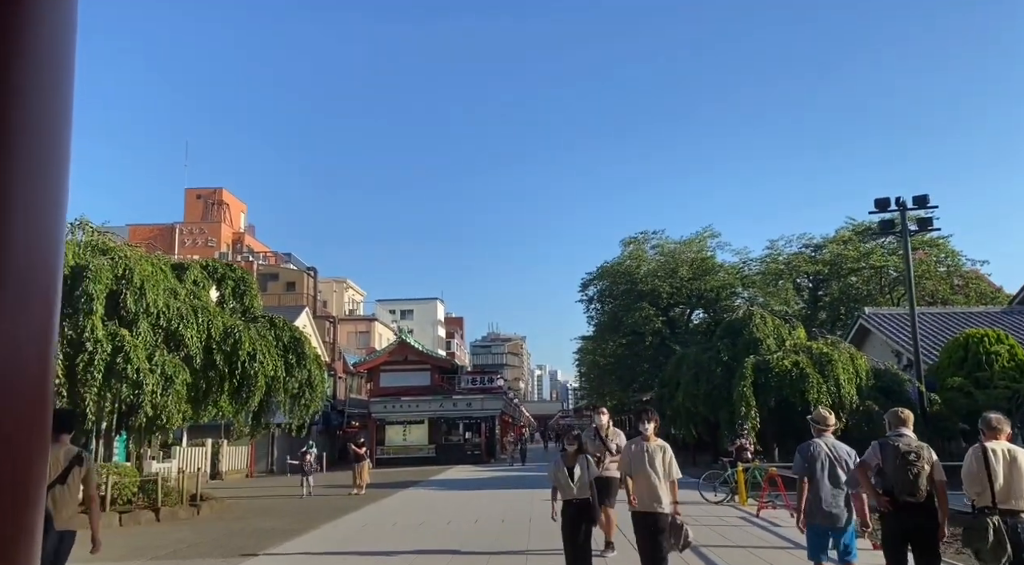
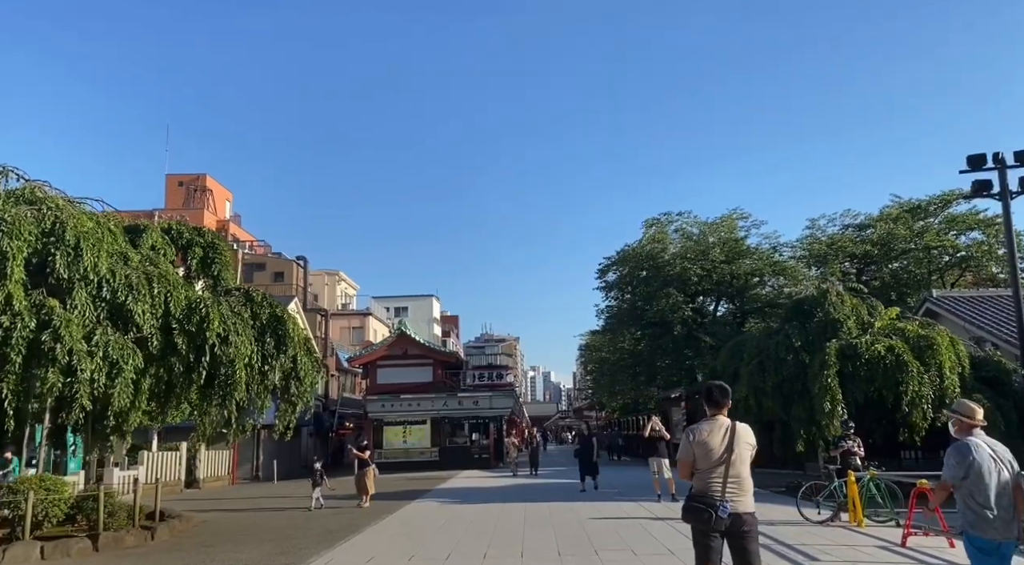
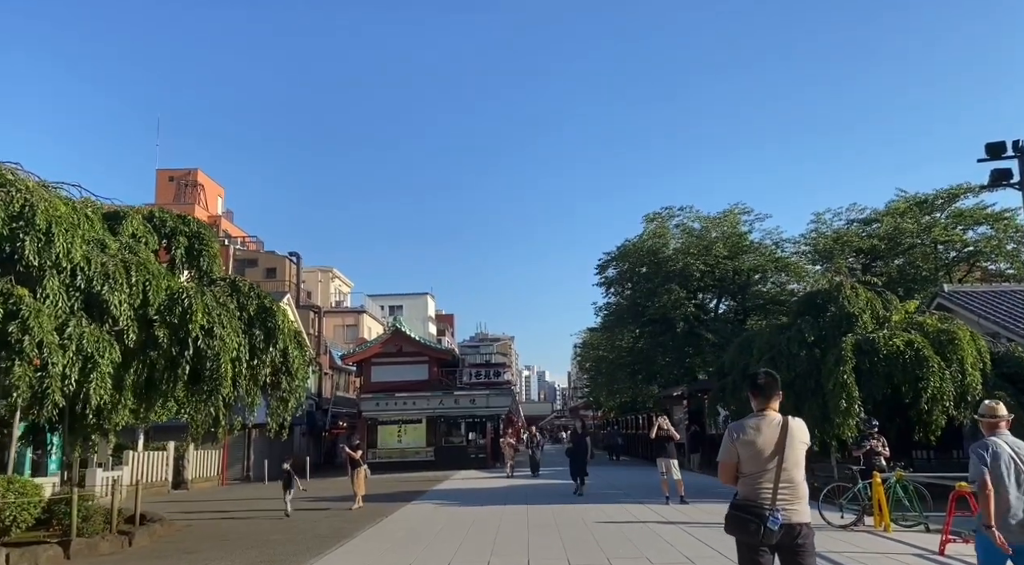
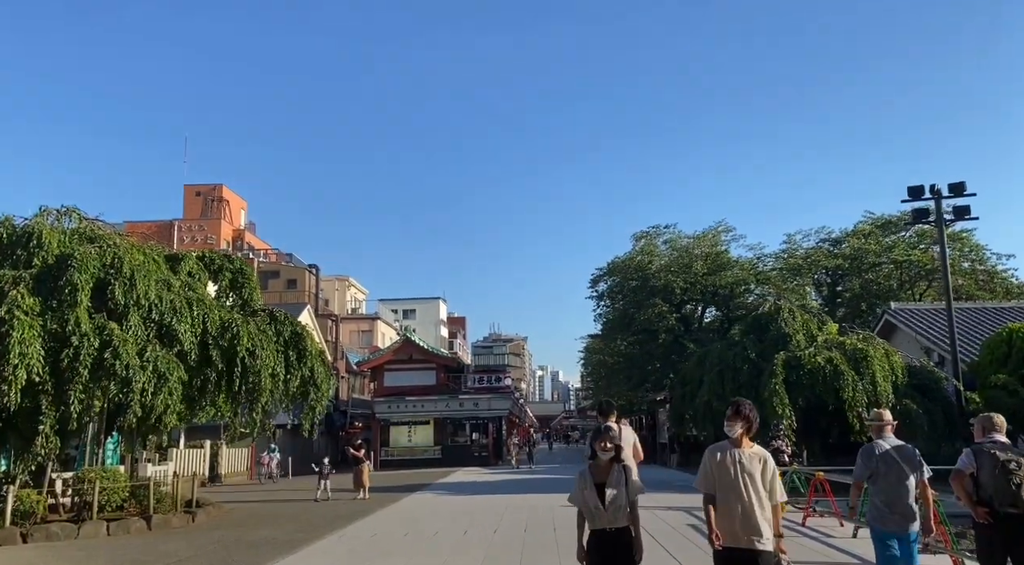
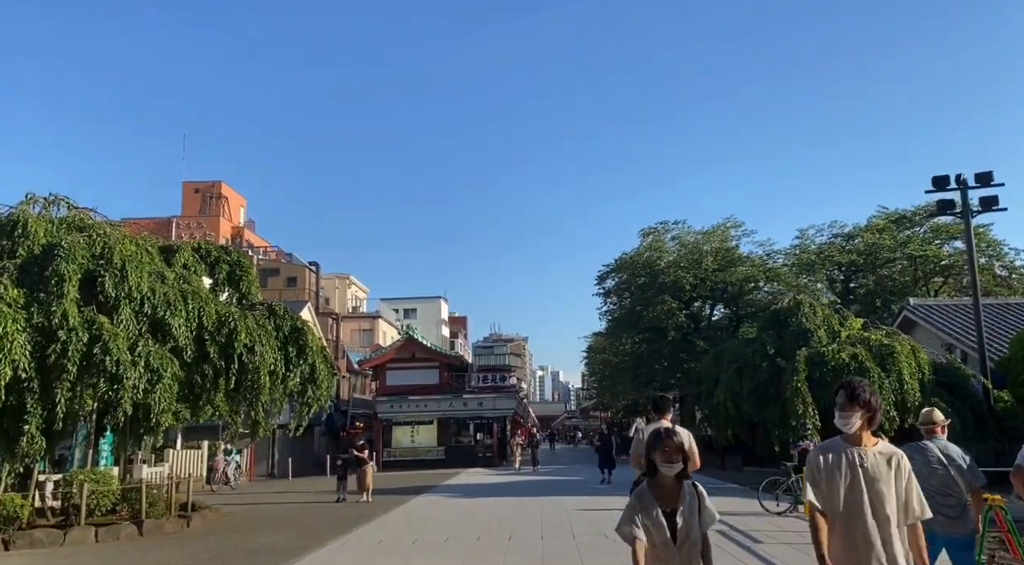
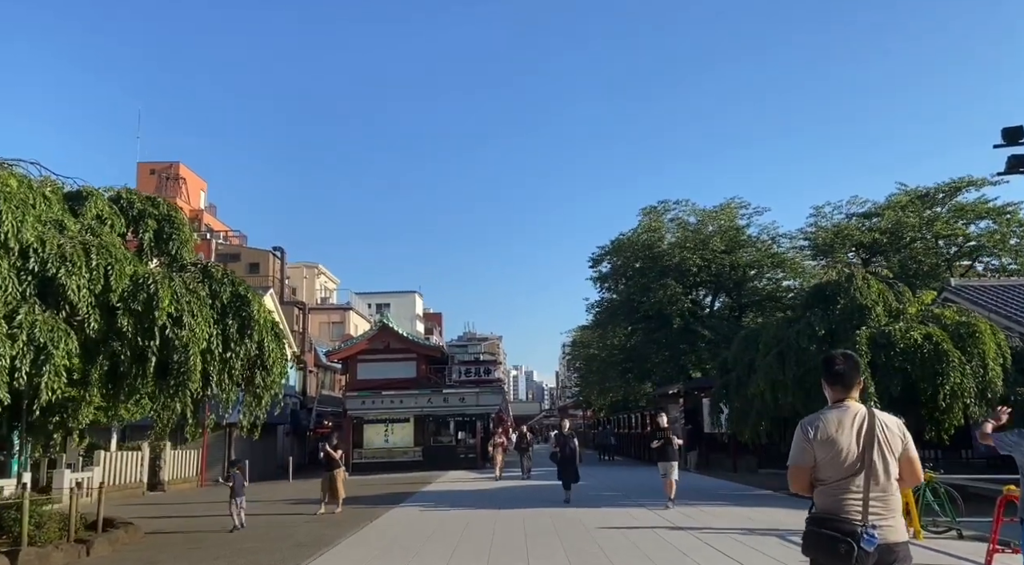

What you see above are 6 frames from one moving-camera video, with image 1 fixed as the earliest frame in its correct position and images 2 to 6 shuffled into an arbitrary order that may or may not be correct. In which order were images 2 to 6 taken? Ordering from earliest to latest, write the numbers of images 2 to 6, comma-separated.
4, 5, 2, 3, 6
